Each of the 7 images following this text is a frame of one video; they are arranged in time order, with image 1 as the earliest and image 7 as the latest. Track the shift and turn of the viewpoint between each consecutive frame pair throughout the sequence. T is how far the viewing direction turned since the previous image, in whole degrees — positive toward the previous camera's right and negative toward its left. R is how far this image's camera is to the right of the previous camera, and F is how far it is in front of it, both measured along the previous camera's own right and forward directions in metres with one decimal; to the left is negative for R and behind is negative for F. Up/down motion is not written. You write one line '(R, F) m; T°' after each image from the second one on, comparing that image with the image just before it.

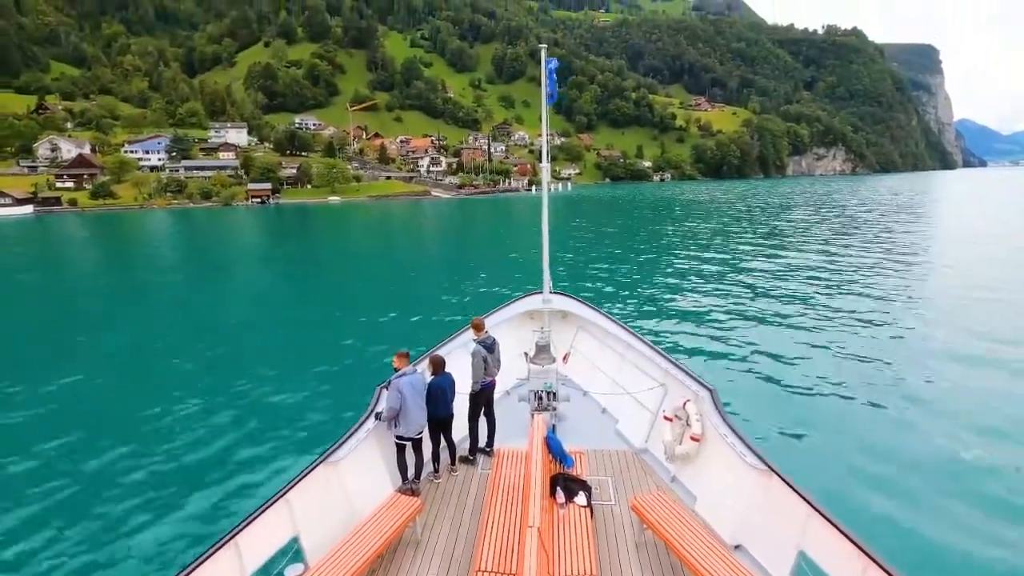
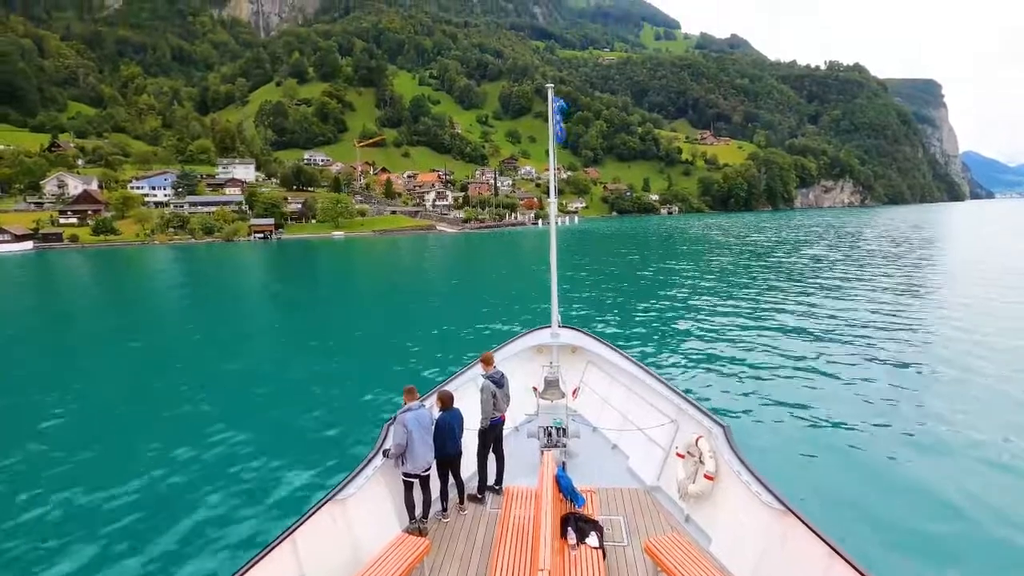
(0.0, +0.2) m; -1°
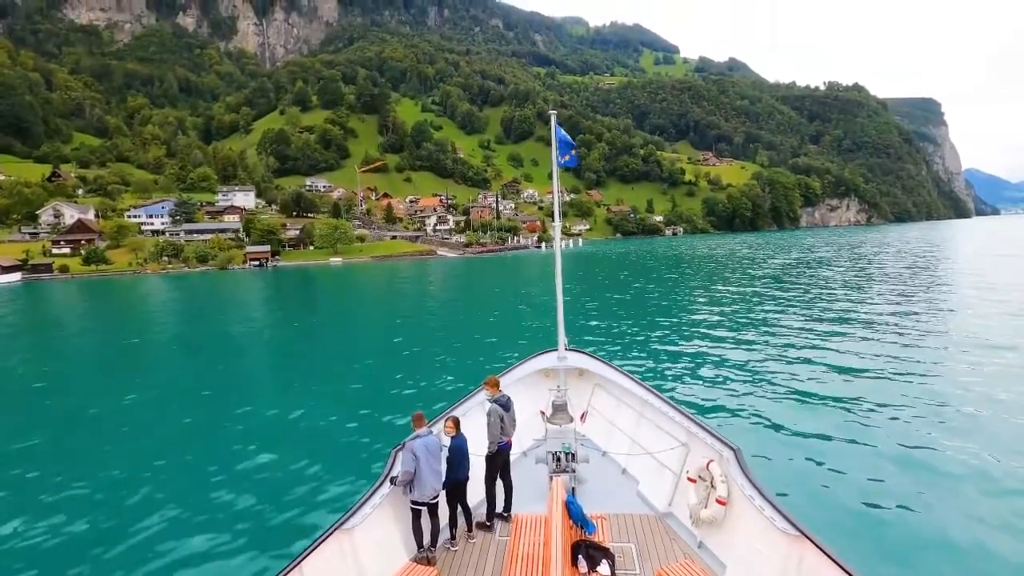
(0.0, +0.4) m; 0°
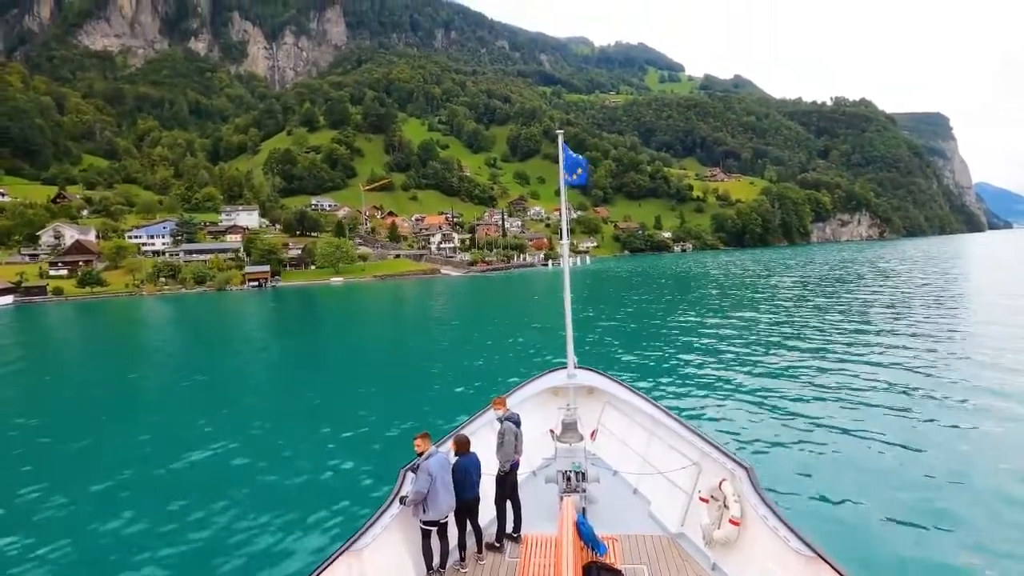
(0.0, +0.4) m; -1°
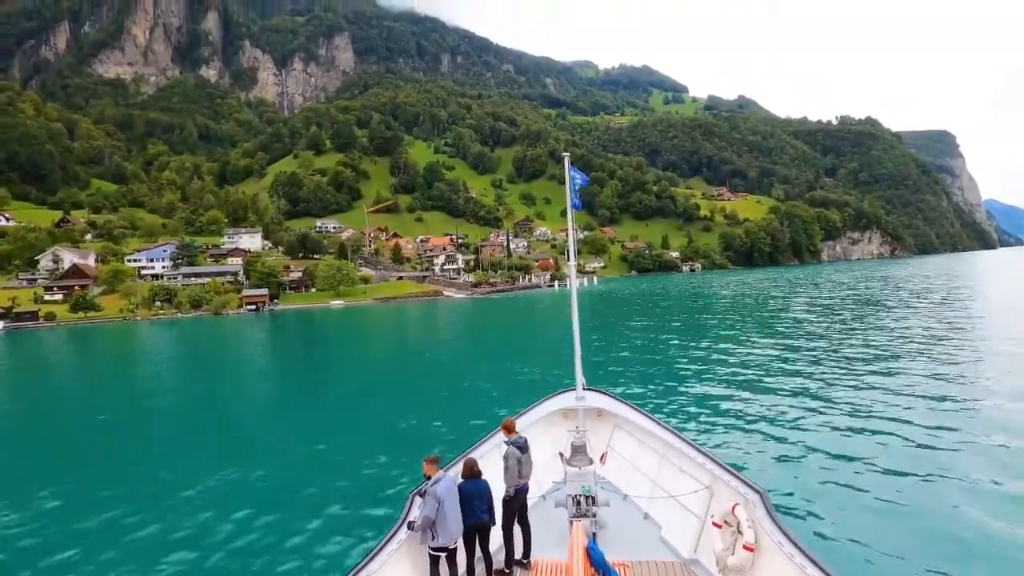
(0.0, +0.4) m; -1°
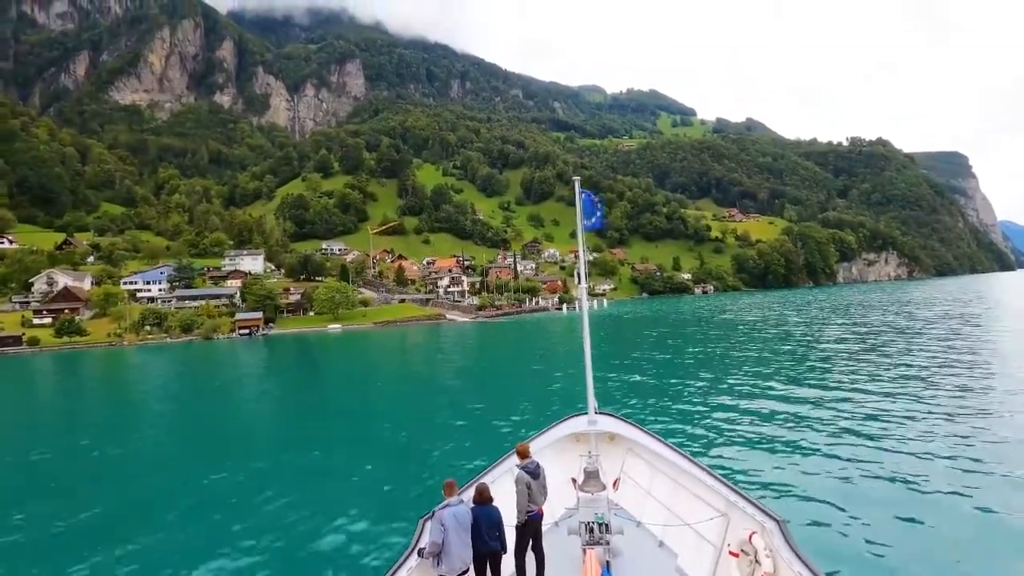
(+0.1, +0.6) m; -1°
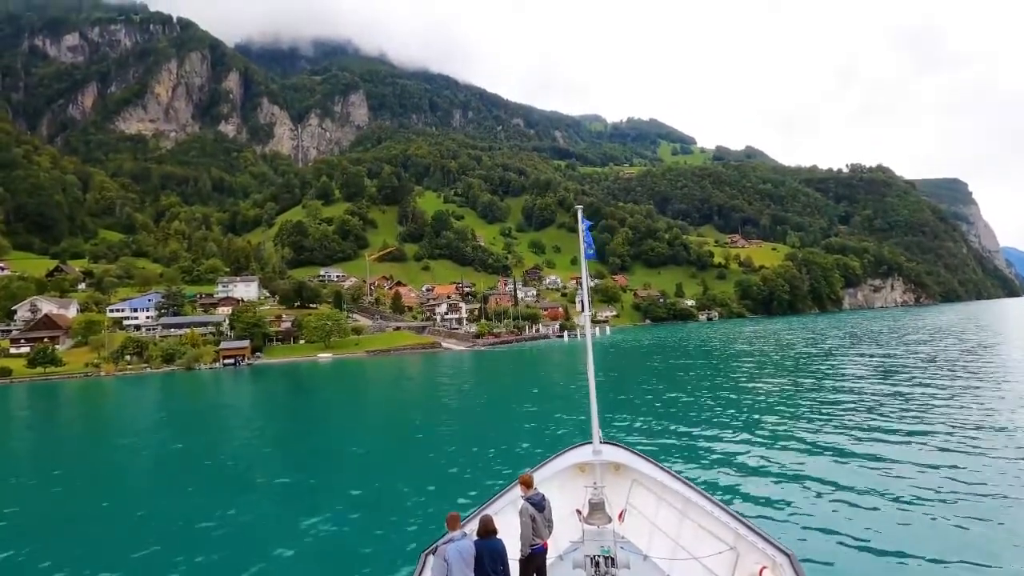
(+0.1, +0.5) m; 0°
